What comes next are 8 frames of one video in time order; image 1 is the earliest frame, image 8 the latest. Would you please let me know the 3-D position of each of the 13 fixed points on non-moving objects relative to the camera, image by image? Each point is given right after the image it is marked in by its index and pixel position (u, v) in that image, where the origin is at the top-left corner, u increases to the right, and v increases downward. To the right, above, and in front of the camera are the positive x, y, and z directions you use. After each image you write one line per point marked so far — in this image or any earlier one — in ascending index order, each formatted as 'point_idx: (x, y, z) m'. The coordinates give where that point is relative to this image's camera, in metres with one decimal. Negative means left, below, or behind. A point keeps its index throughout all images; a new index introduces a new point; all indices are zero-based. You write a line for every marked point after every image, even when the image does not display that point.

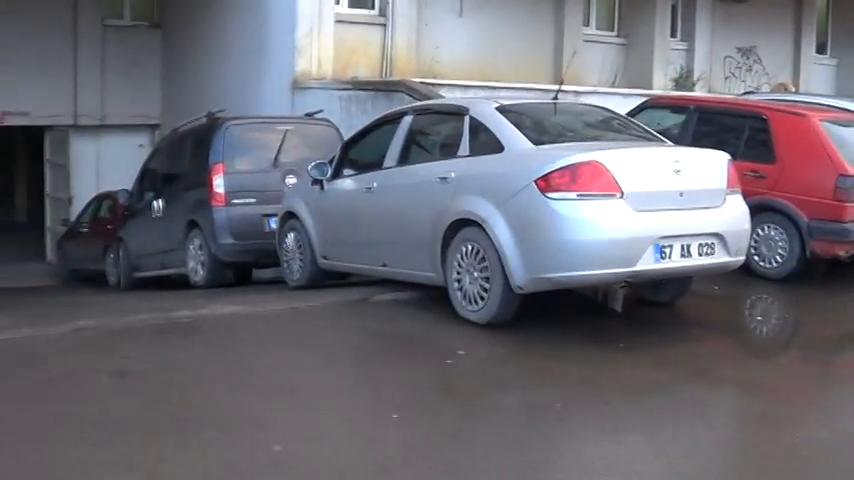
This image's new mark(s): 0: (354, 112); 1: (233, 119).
0: (-0.7, +1.2, +13.3) m
1: (-1.6, +1.0, +11.2) m
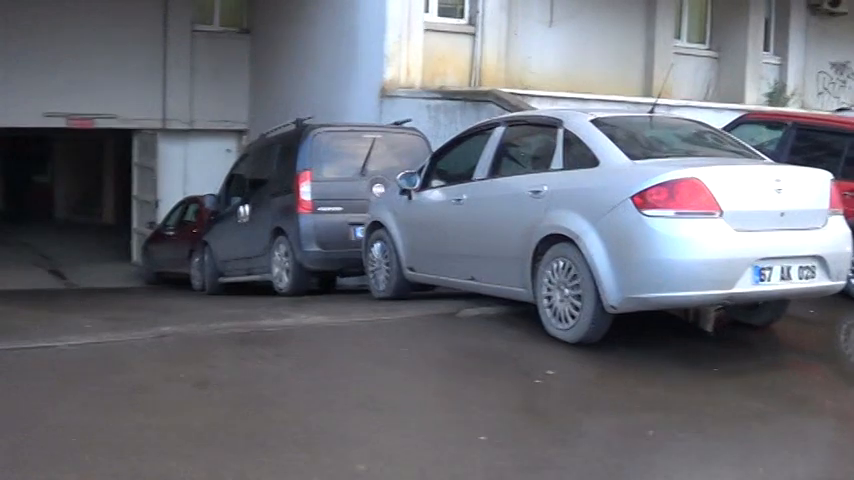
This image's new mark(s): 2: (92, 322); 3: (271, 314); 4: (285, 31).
0: (+0.1, +1.1, +13.2) m
1: (-0.8, +0.9, +11.1) m
2: (-2.0, -0.5, +8.1) m
3: (-0.9, -0.4, +8.1) m
4: (-1.8, +2.7, +18.2) m
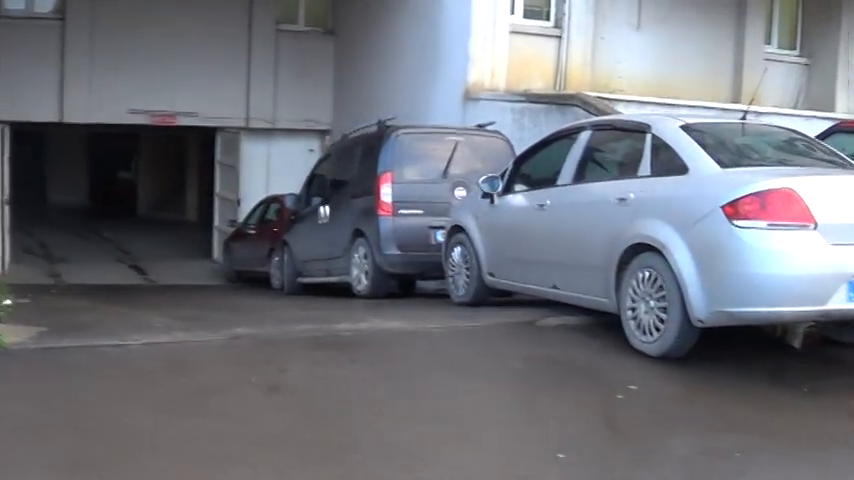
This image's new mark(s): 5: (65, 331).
0: (+0.9, +1.1, +13.0) m
1: (-0.2, +0.9, +11.0) m
2: (-1.5, -0.5, +8.1) m
3: (-0.5, -0.4, +7.9) m
4: (-0.7, +2.7, +18.1) m
5: (-1.9, -0.5, +7.2) m
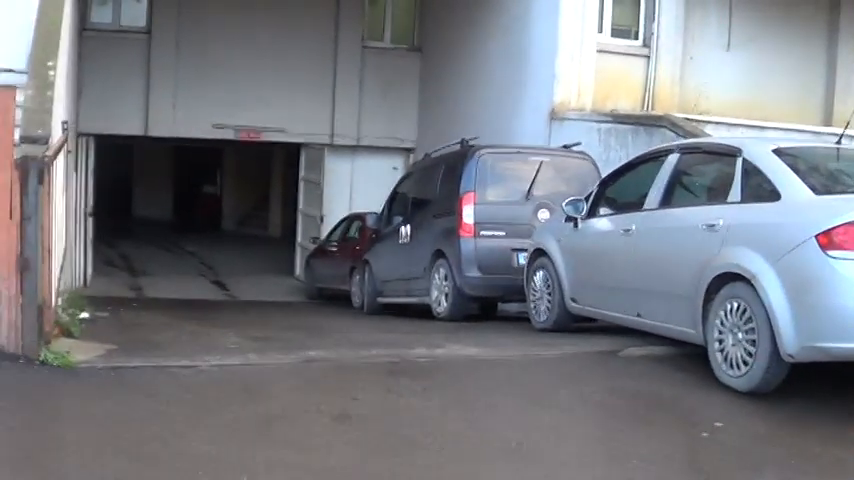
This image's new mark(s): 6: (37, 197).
0: (+1.7, +0.9, +12.7) m
1: (+0.5, +0.7, +10.8) m
2: (-1.1, -0.6, +7.9) m
3: (0.0, -0.6, +7.8) m
4: (+0.4, +2.5, +18.0) m
5: (-1.5, -0.6, +7.1) m
6: (-1.8, +0.2, +6.5) m
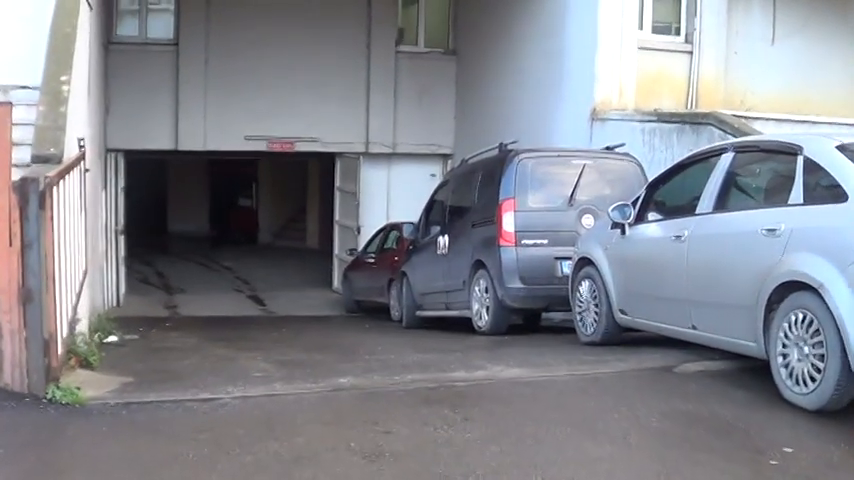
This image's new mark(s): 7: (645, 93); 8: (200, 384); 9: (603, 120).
0: (+2.0, +0.8, +12.1) m
1: (+0.7, +0.7, +10.2) m
2: (-0.8, -0.7, +7.4) m
3: (+0.2, -0.6, +7.2) m
4: (+0.8, +2.4, +17.5) m
5: (-1.3, -0.7, +6.7) m
6: (-1.7, +0.1, +6.1) m
7: (+2.2, +1.5, +14.3) m
8: (-1.1, -0.7, +6.7) m
9: (+1.7, +1.2, +13.4) m
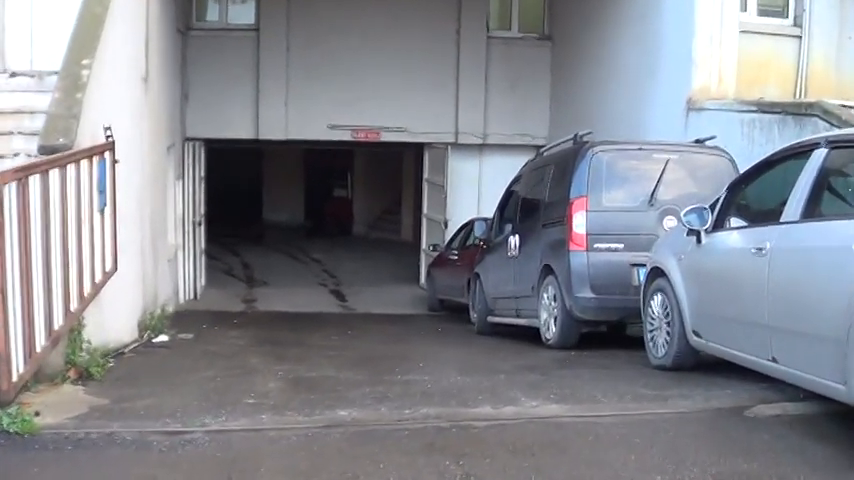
0: (+2.6, +0.8, +10.9) m
1: (+1.1, +0.6, +9.1) m
2: (-0.7, -0.7, +6.4) m
3: (+0.3, -0.7, +6.1) m
4: (+1.9, +2.4, +16.2) m
5: (-1.2, -0.7, +5.7) m
6: (-1.6, +0.1, +5.1) m
7: (+3.0, +1.5, +13.0) m
8: (-1.0, -0.7, +5.7) m
9: (+2.4, +1.1, +12.1) m
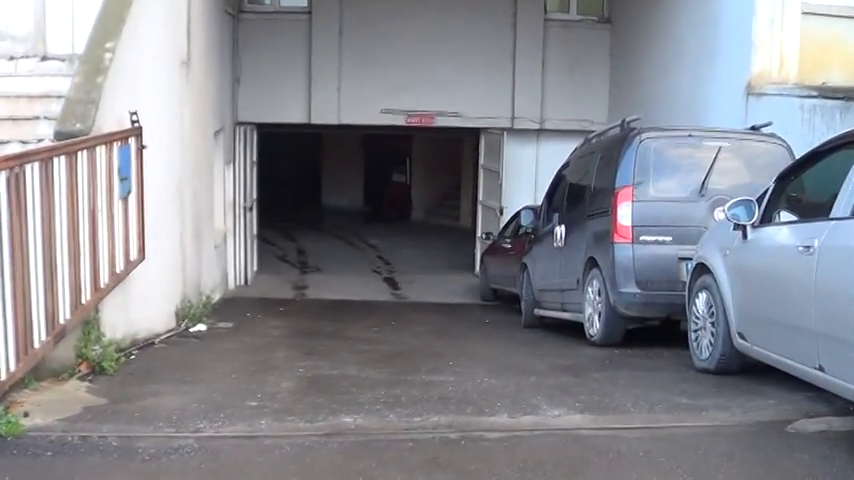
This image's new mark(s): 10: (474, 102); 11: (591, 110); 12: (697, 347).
0: (+2.9, +0.8, +10.3) m
1: (+1.4, +0.7, +8.6) m
2: (-0.6, -0.7, +6.0) m
3: (+0.4, -0.6, +5.7) m
4: (+2.5, +2.5, +15.7) m
5: (-1.2, -0.7, +5.3) m
6: (-1.6, +0.1, +4.8) m
7: (+3.4, +1.6, +12.4) m
8: (-1.0, -0.7, +5.3) m
9: (+2.8, +1.2, +11.5) m
10: (+0.5, +1.8, +17.7) m
11: (+2.1, +1.7, +17.9) m
12: (+1.4, -0.5, +7.2) m
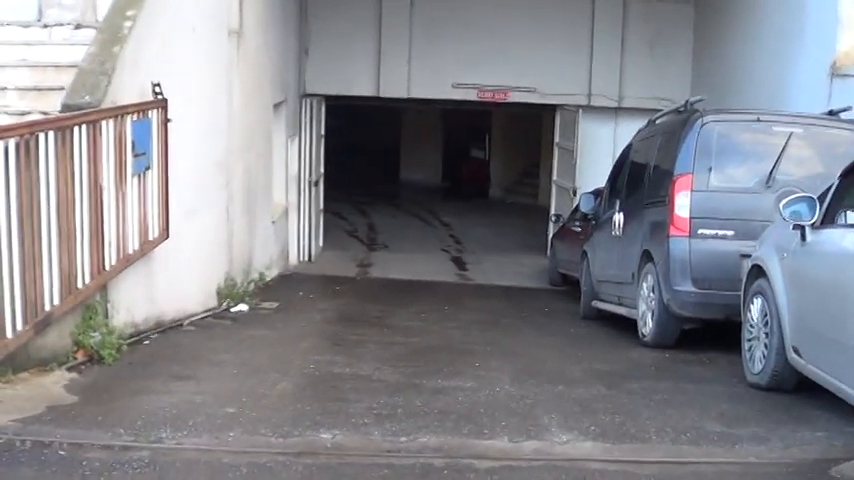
0: (+3.2, +0.9, +9.4) m
1: (+1.6, +0.7, +7.8) m
2: (-0.6, -0.6, +5.4) m
3: (+0.4, -0.6, +5.0) m
4: (+3.2, +2.6, +14.8) m
5: (-1.2, -0.6, +4.8) m
6: (-1.6, +0.2, +4.3) m
7: (+4.0, +1.6, +11.5) m
8: (-1.0, -0.6, +4.8) m
9: (+3.2, +1.2, +10.7) m
10: (+1.4, +2.0, +17.0) m
11: (+3.0, +1.9, +17.1) m
12: (+1.5, -0.5, +6.4) m
